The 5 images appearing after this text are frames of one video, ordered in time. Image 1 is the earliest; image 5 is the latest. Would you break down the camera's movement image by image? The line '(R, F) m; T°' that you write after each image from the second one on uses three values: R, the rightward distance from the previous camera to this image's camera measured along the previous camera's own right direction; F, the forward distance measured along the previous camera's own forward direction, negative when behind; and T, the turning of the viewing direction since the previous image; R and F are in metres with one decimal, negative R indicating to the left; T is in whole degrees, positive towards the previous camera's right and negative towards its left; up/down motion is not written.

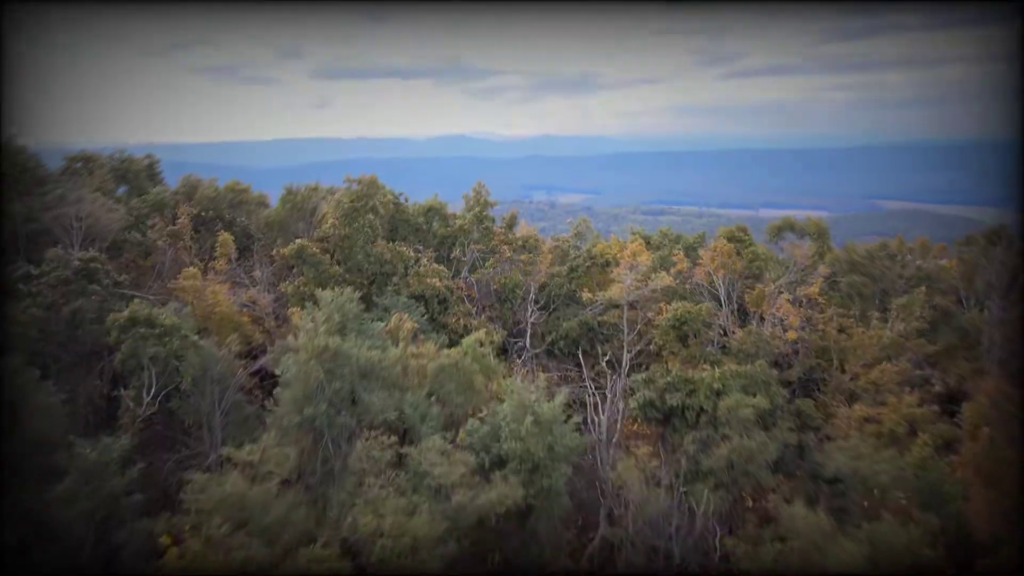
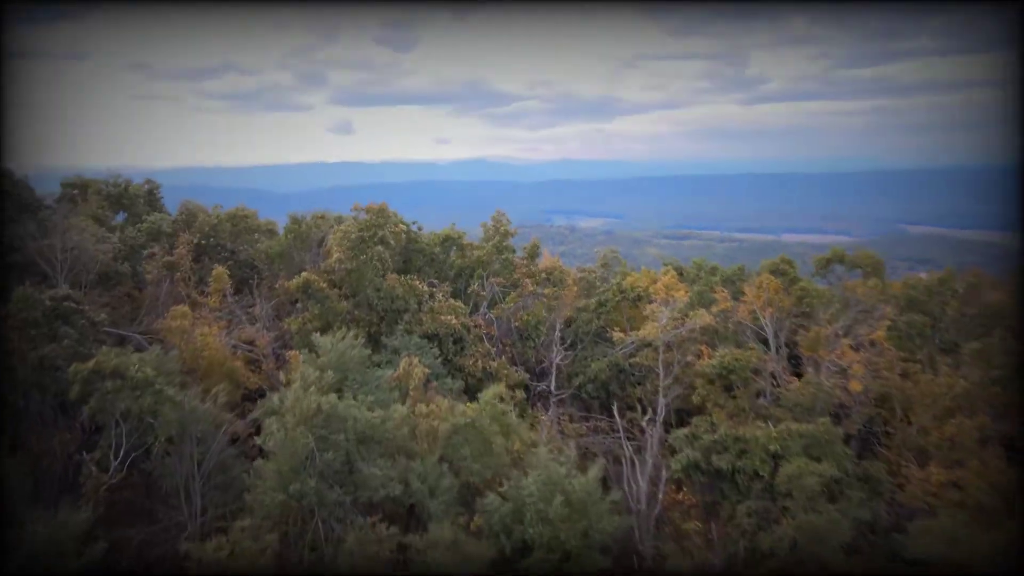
(-0.1, +1.4) m; -2°
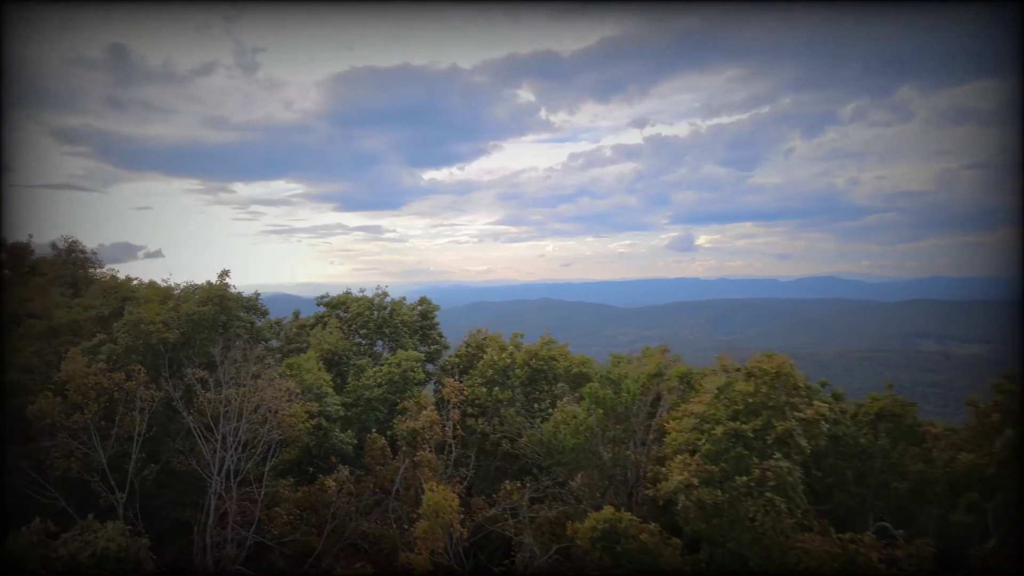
(-1.8, +7.0) m; -26°
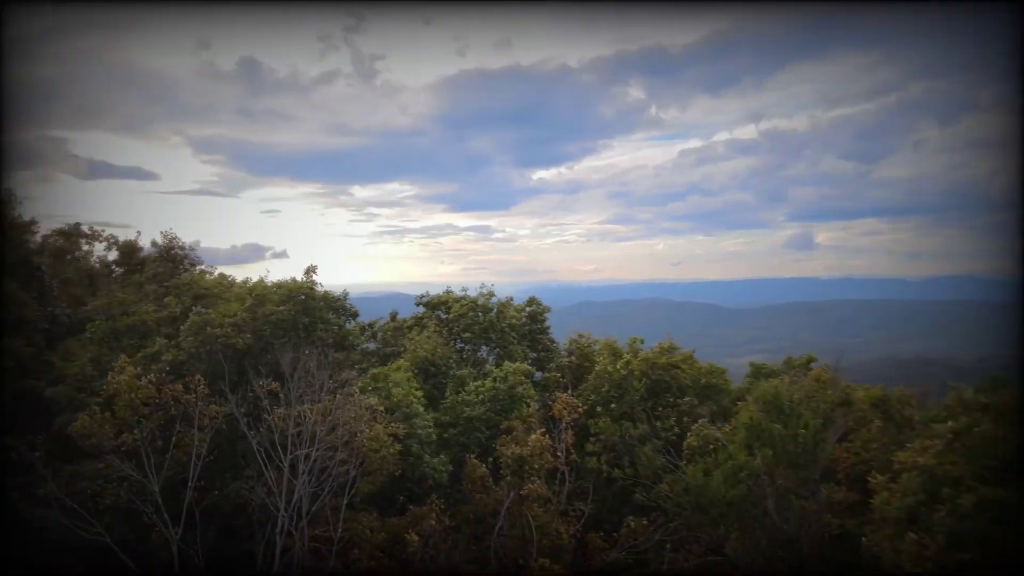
(-0.2, +1.7) m; -8°
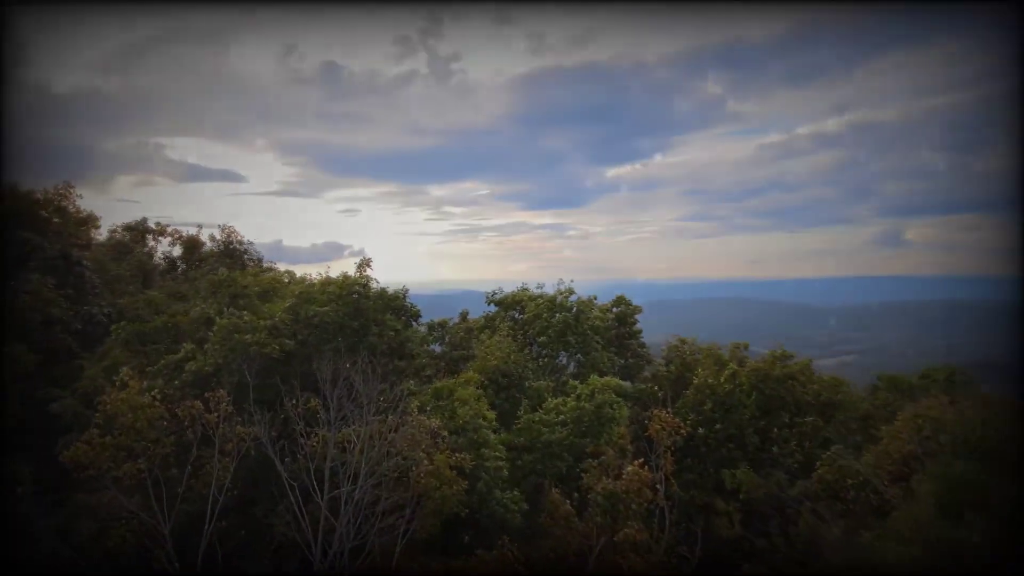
(-0.2, +1.5) m; -6°
